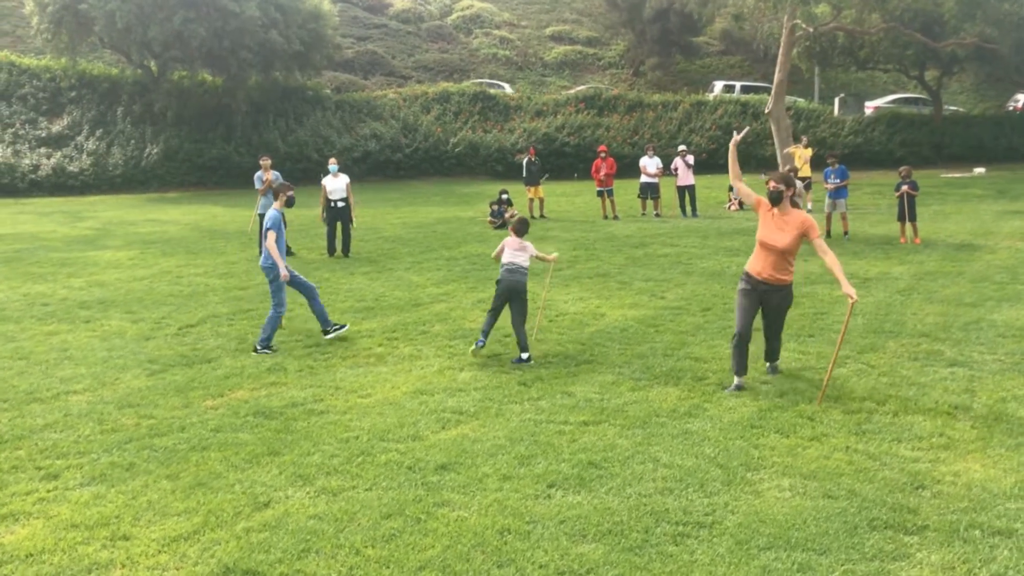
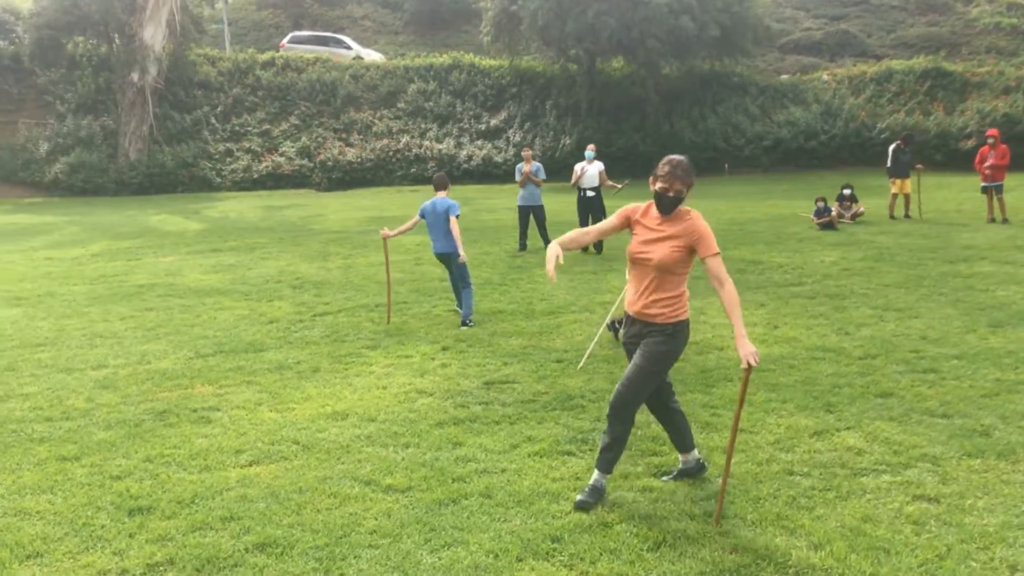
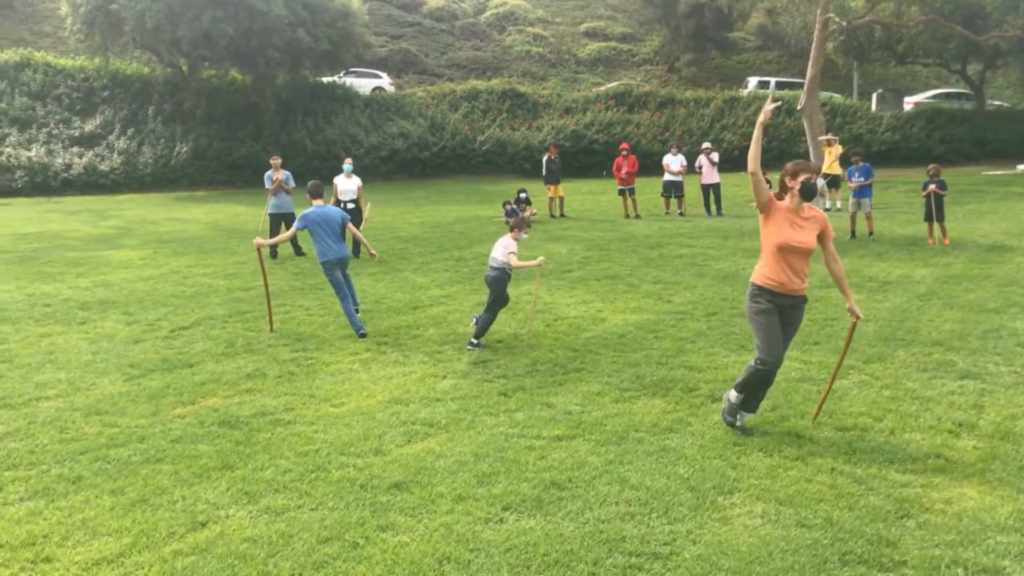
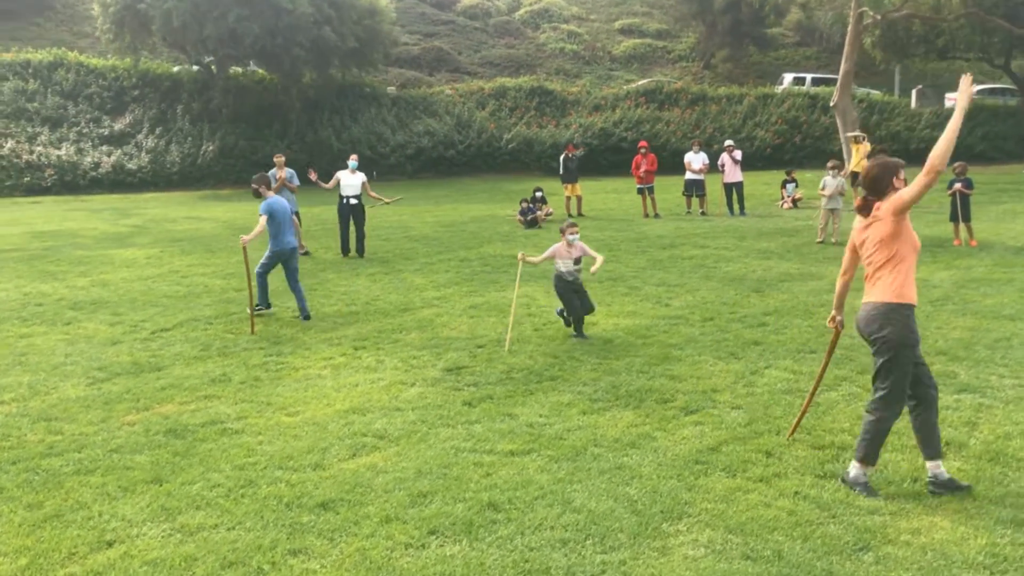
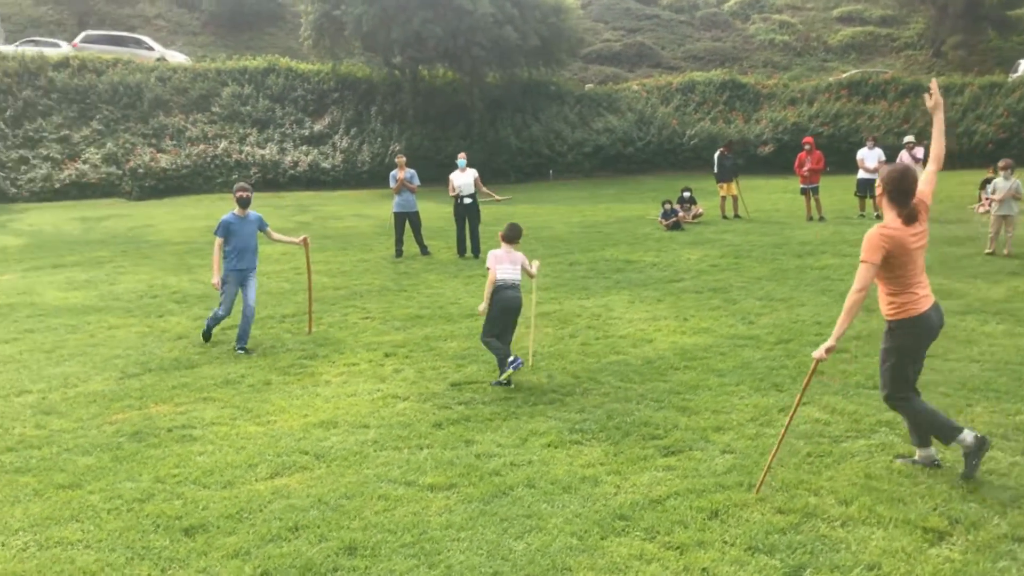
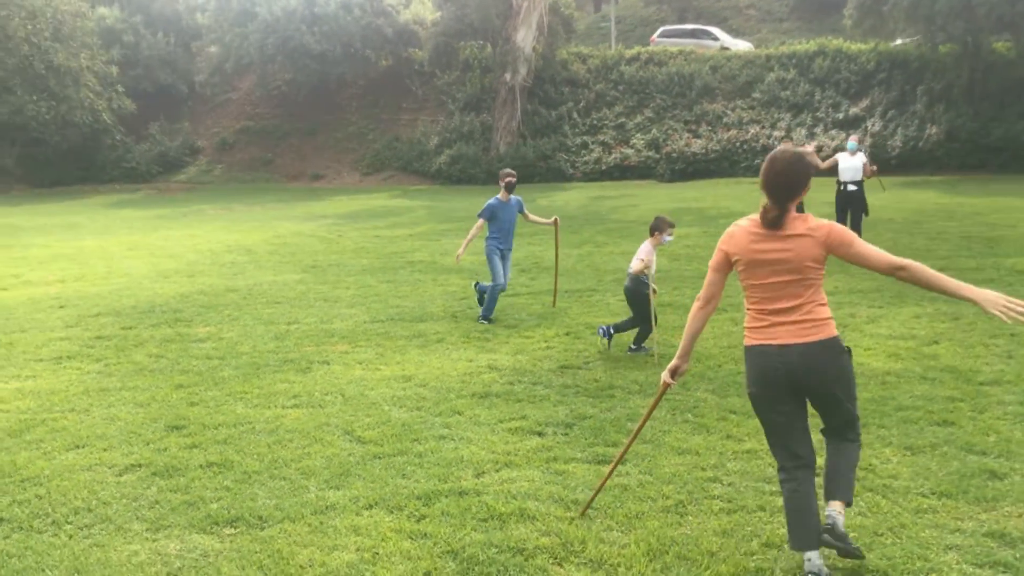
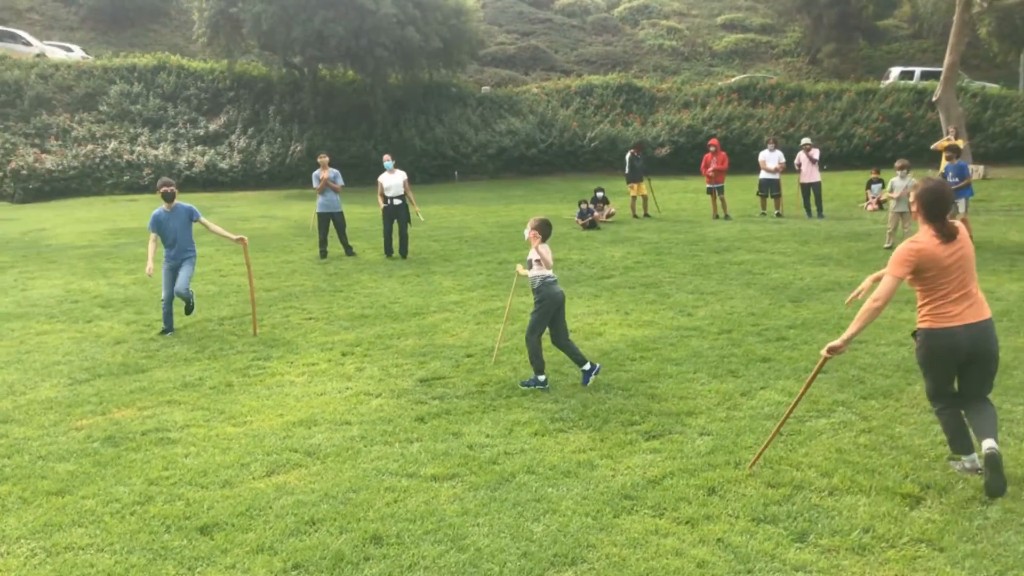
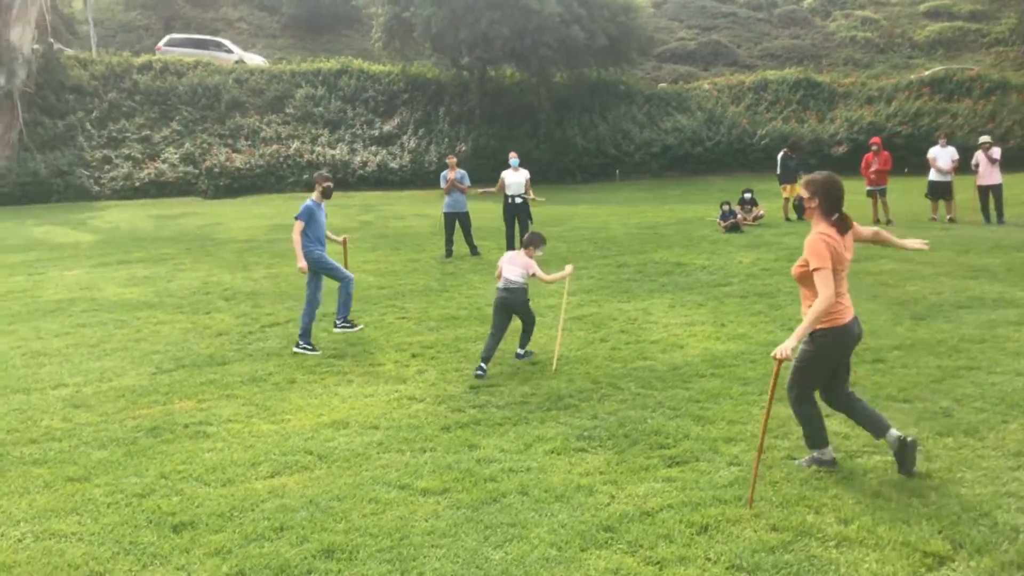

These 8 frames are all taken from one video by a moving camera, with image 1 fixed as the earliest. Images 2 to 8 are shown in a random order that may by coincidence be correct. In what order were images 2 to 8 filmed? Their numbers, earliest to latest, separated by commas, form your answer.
3, 4, 7, 5, 8, 2, 6
